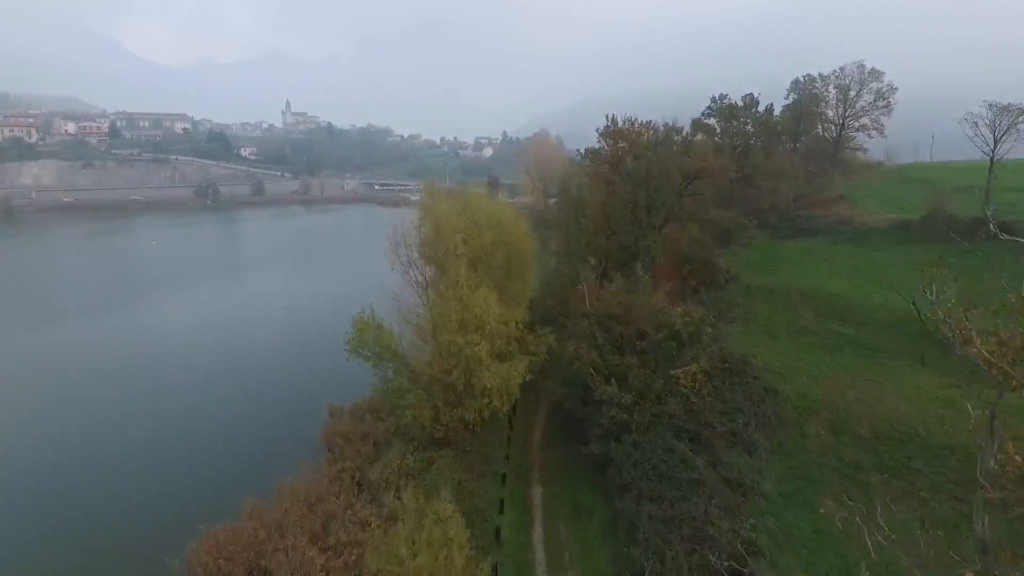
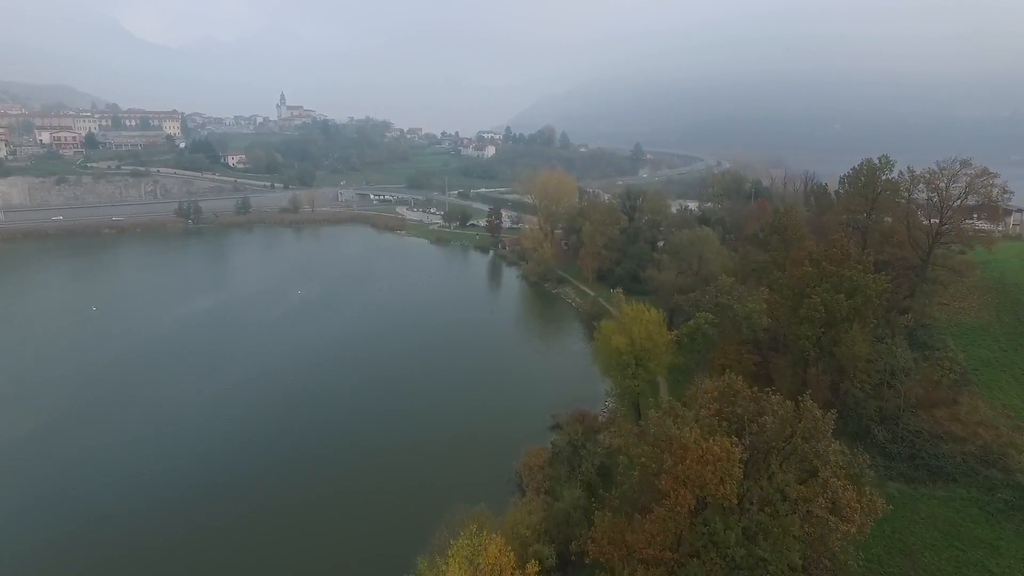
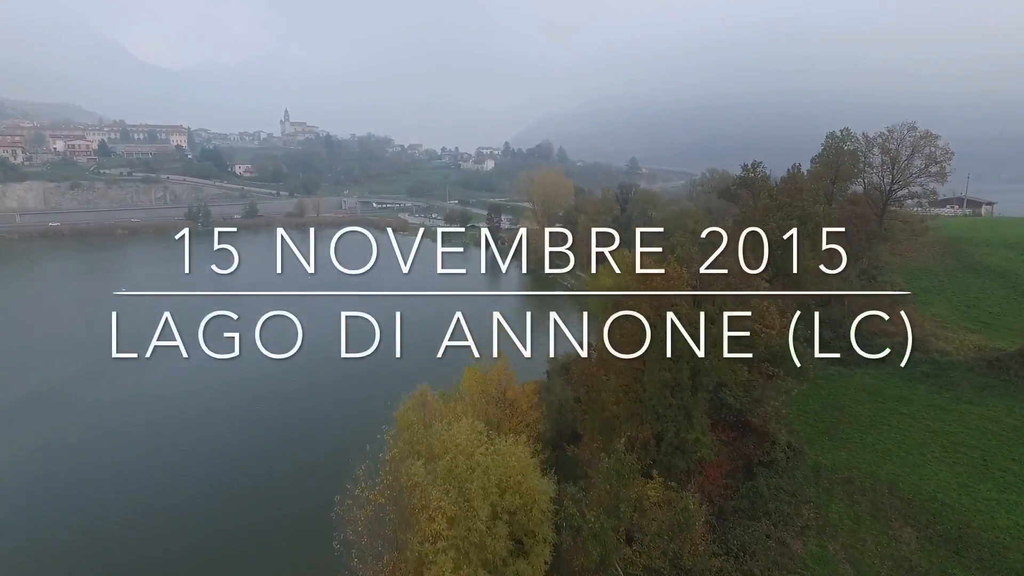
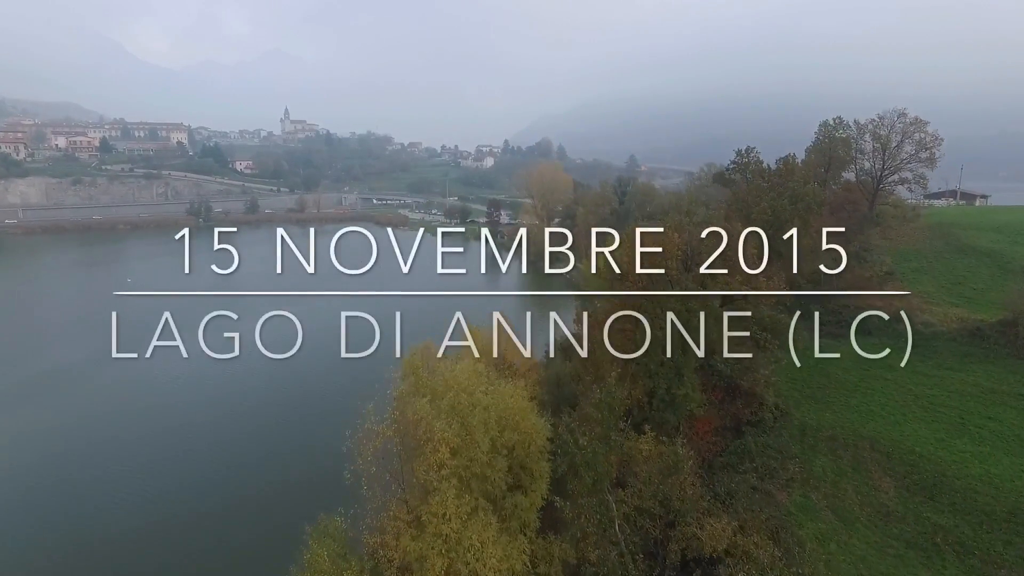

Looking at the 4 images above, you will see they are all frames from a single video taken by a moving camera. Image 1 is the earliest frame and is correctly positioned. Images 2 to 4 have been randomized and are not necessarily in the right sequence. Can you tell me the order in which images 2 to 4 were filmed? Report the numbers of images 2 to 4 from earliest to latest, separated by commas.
4, 3, 2
